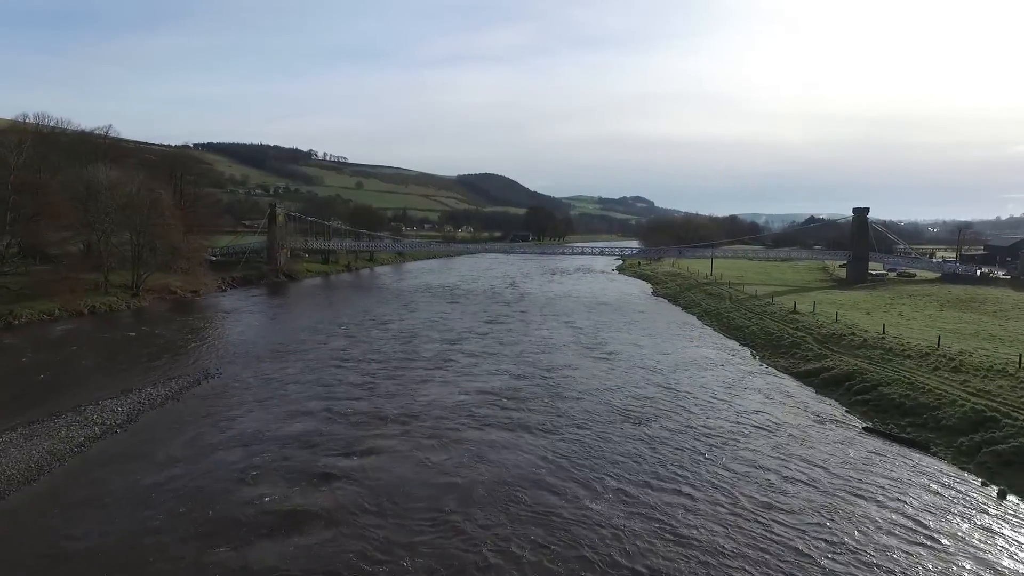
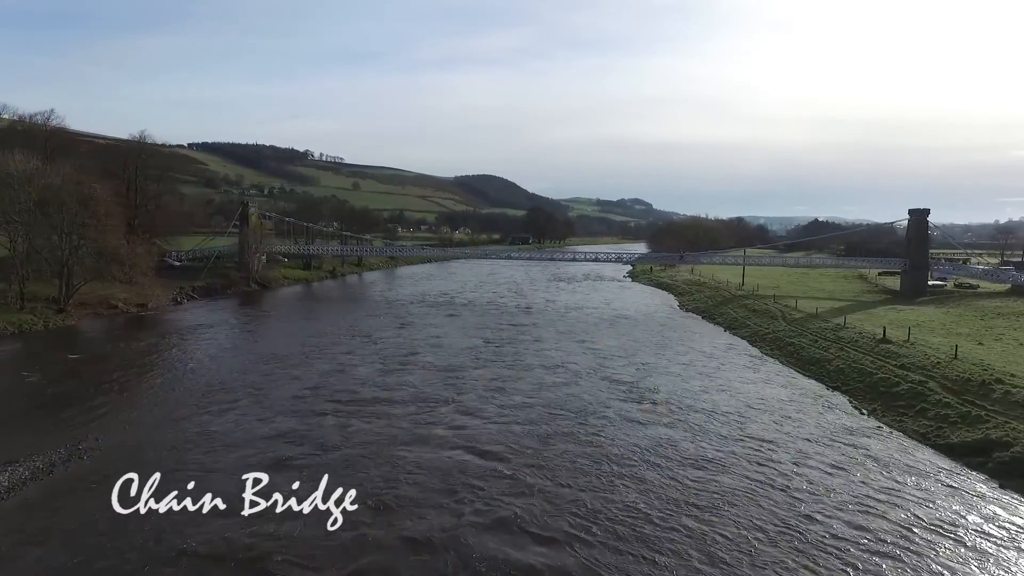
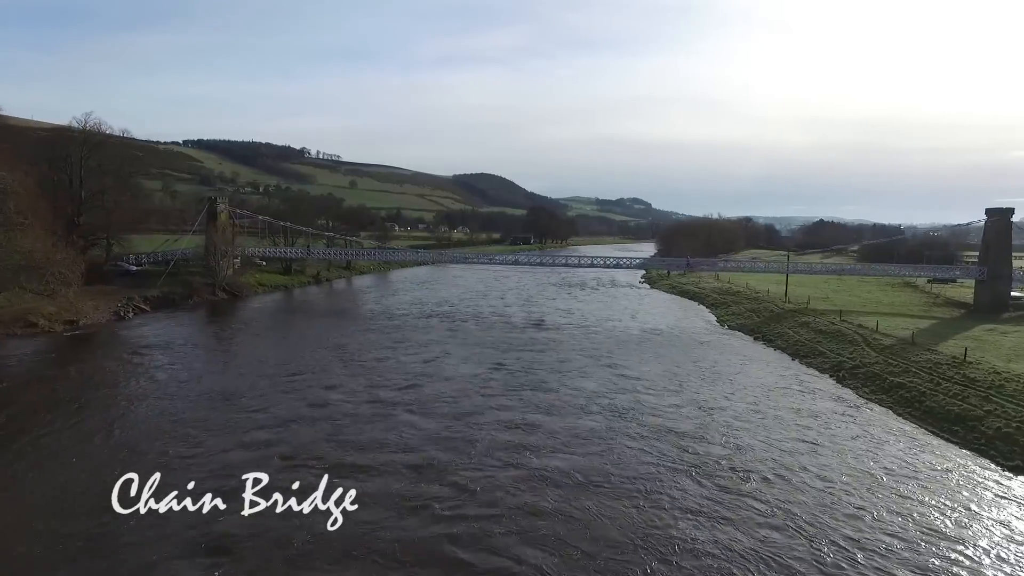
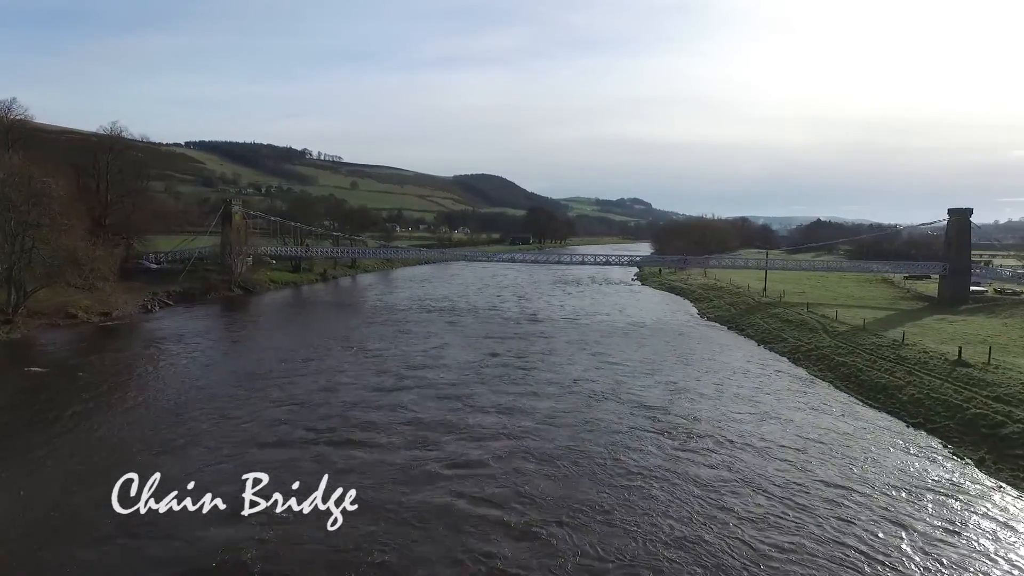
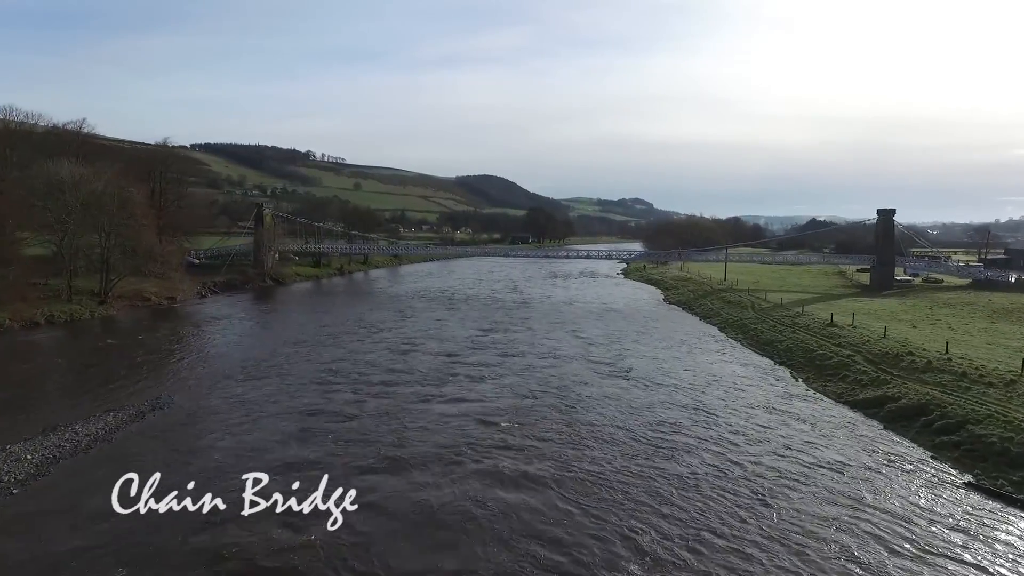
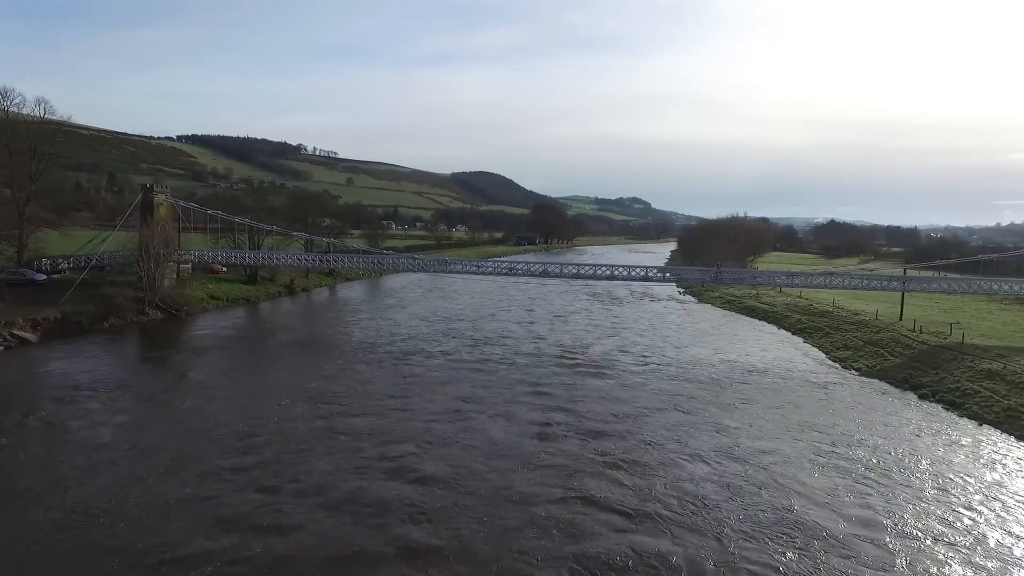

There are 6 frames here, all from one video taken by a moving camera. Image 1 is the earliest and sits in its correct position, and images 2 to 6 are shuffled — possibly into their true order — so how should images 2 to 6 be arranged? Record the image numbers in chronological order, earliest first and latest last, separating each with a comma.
5, 2, 4, 3, 6
